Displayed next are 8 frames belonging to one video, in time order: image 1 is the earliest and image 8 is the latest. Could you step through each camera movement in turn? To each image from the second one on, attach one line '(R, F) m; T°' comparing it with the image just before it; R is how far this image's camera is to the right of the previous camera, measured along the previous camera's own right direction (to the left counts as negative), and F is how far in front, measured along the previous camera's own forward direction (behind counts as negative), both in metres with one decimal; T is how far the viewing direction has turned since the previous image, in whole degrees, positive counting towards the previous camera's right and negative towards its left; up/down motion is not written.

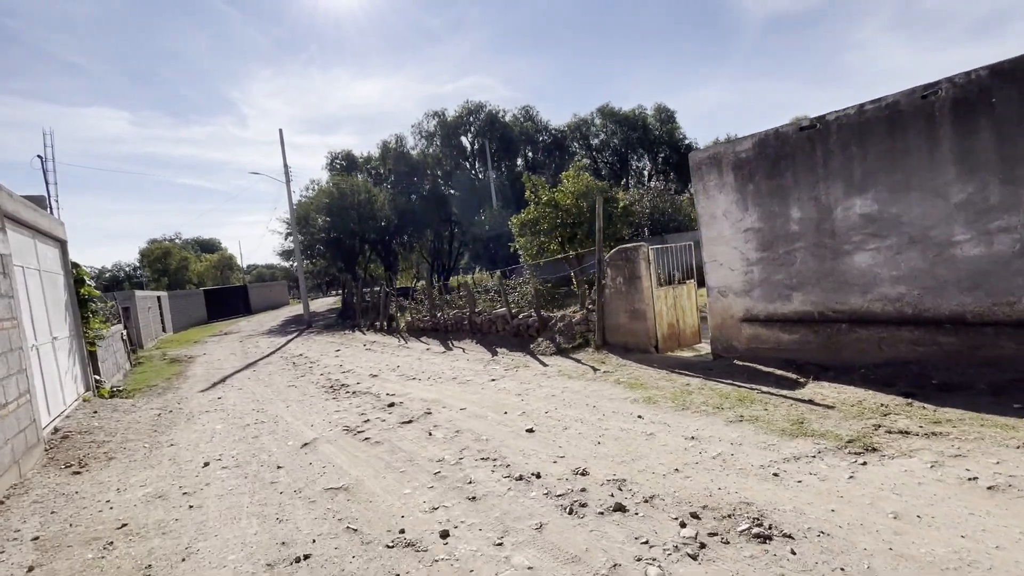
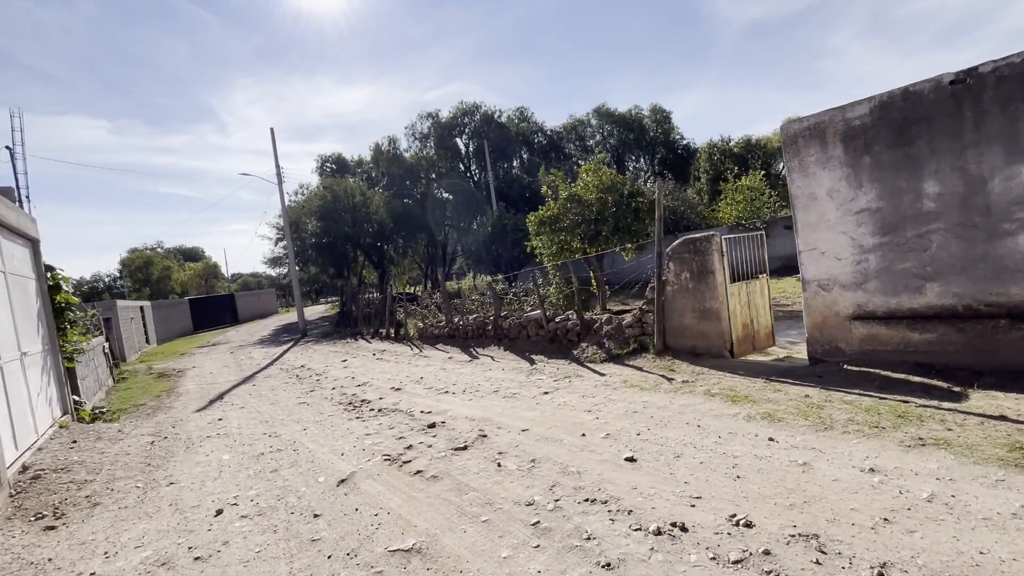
(-1.0, +1.1) m; +1°
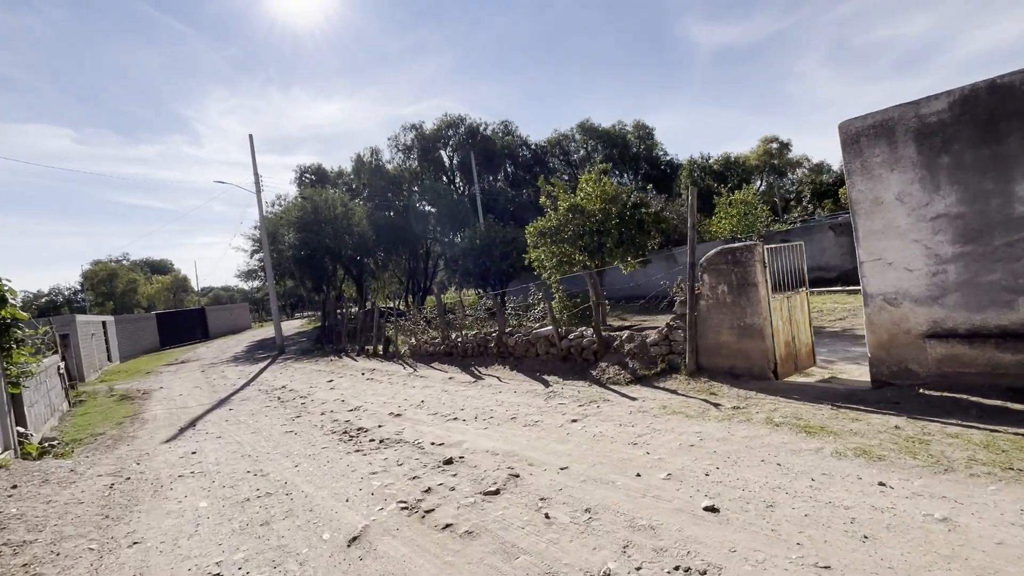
(-0.6, +0.8) m; +3°
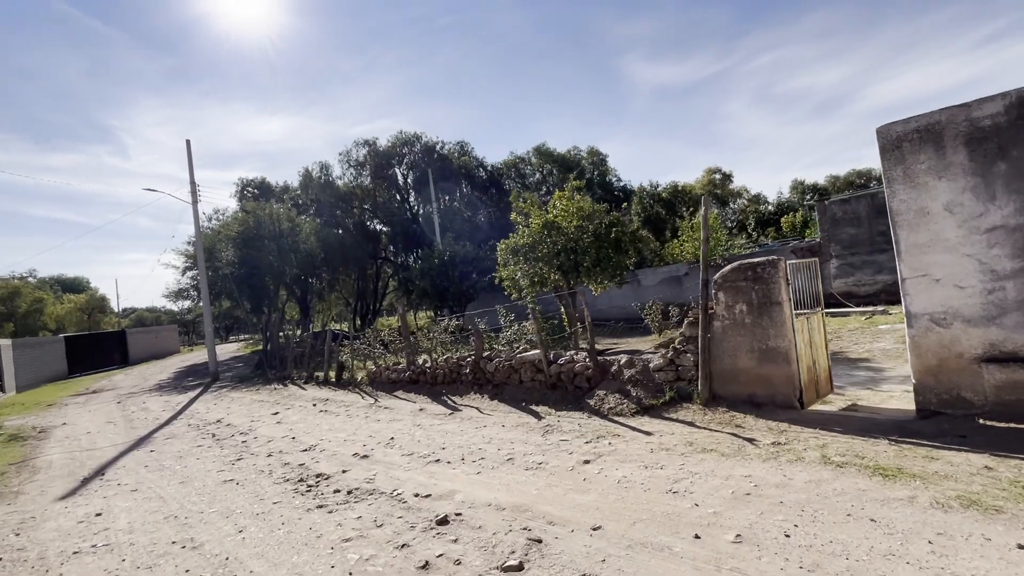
(-0.6, +0.9) m; +6°
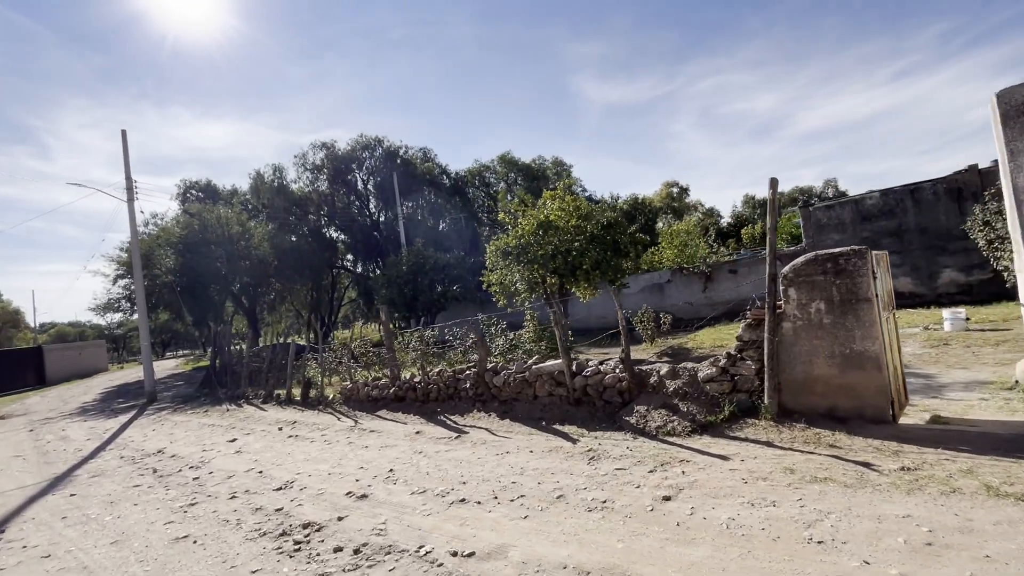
(-0.9, +1.2) m; +5°
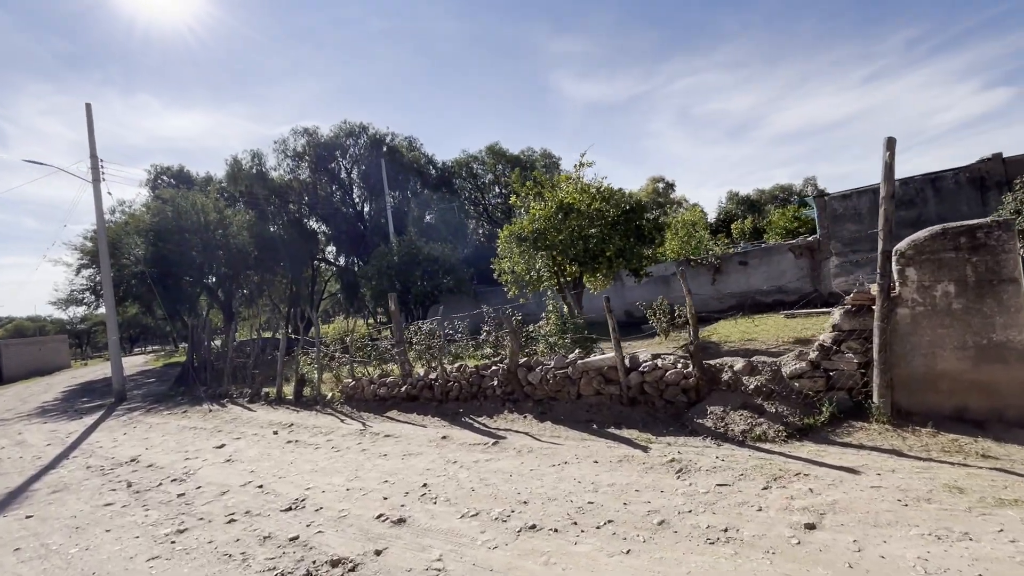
(-0.8, +1.0) m; +3°
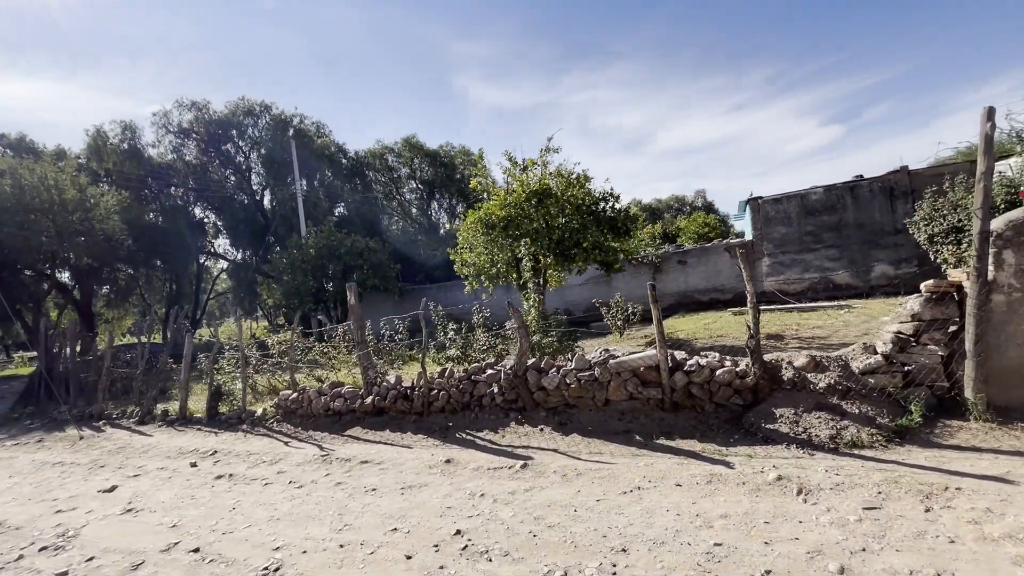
(-1.3, +1.3) m; +12°
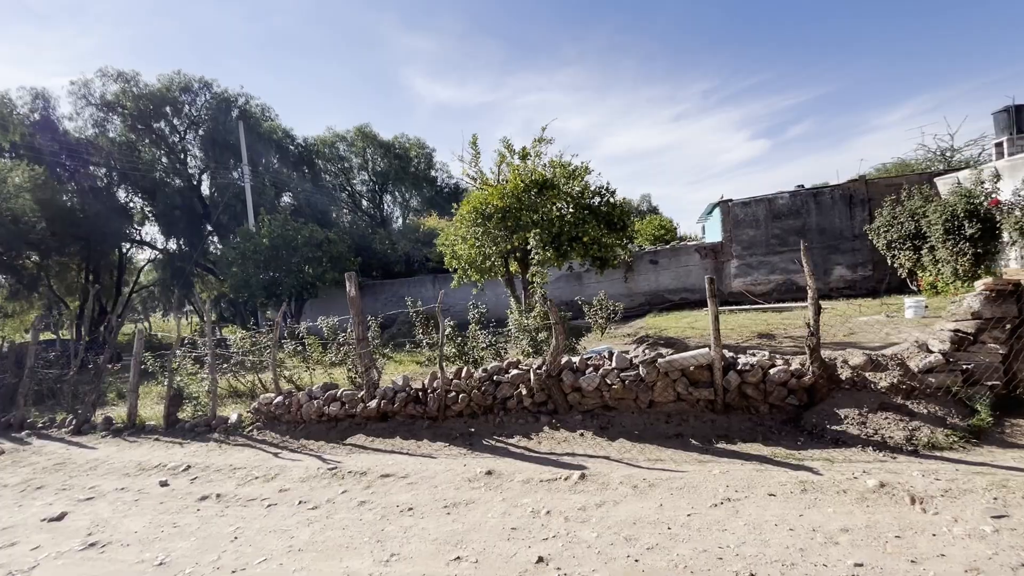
(-1.0, +0.6) m; +7°
